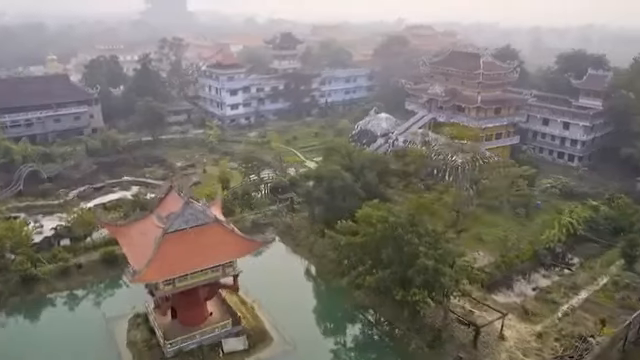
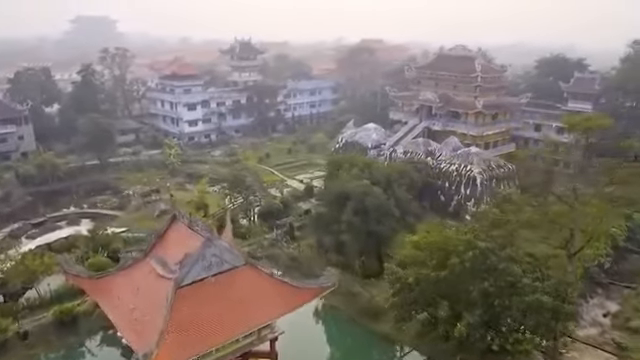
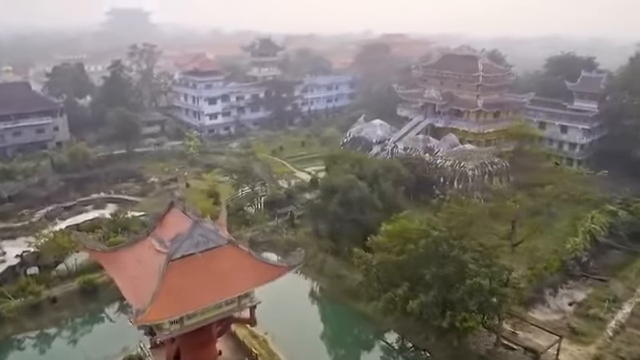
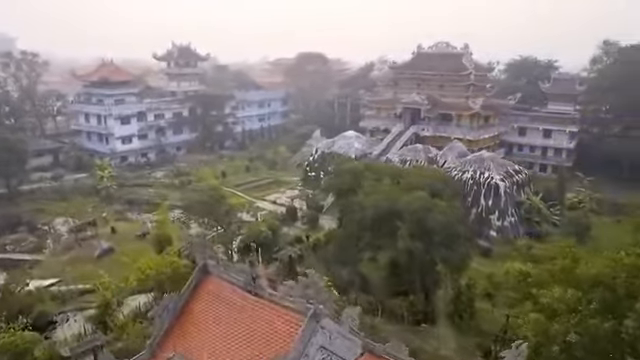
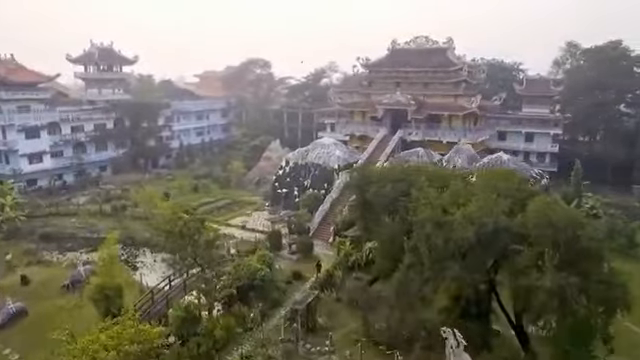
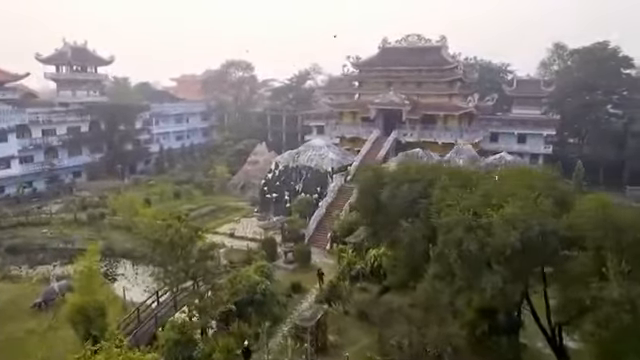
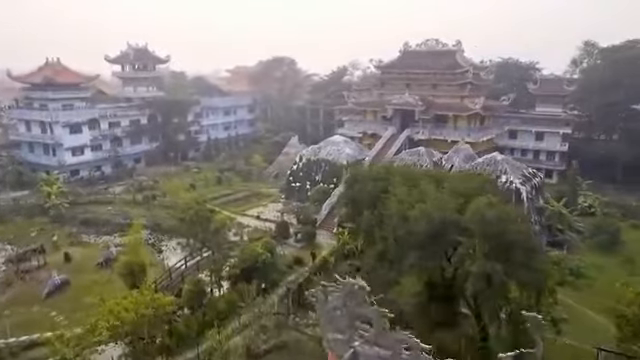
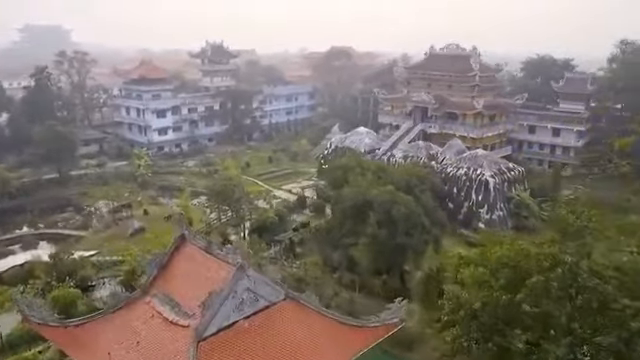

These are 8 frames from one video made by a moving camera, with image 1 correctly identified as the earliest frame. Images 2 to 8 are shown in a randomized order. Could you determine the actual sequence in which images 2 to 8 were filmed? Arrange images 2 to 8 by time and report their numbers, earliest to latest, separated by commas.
3, 2, 8, 4, 7, 5, 6
